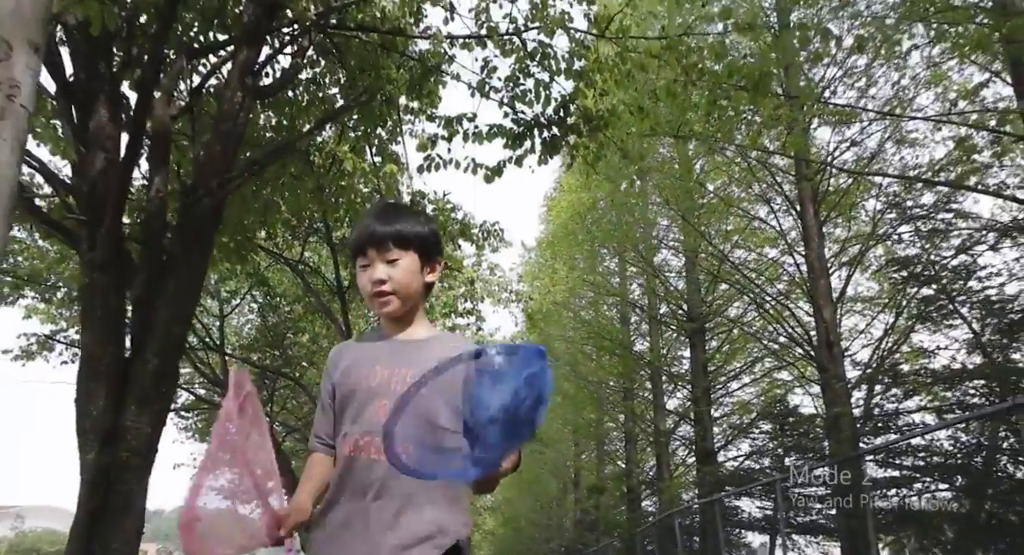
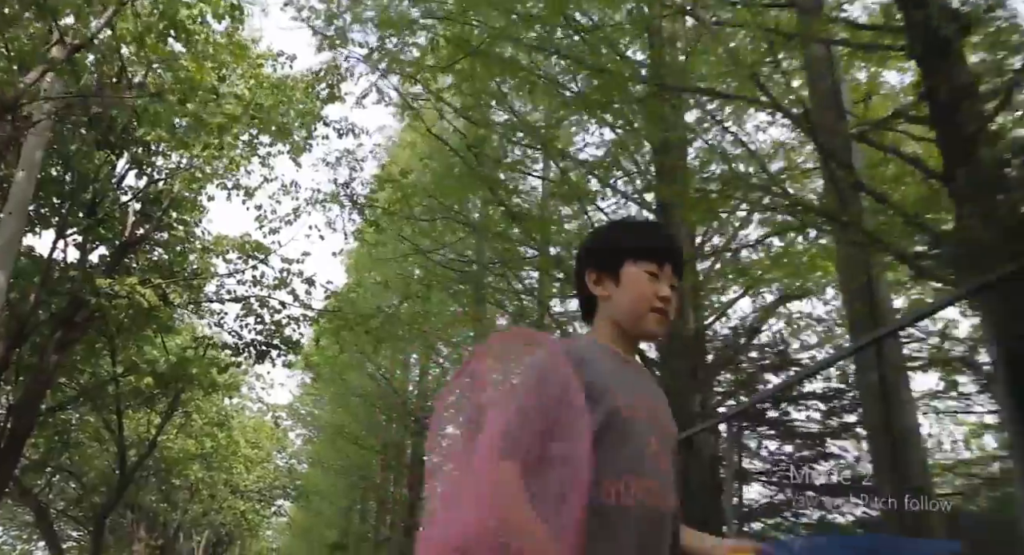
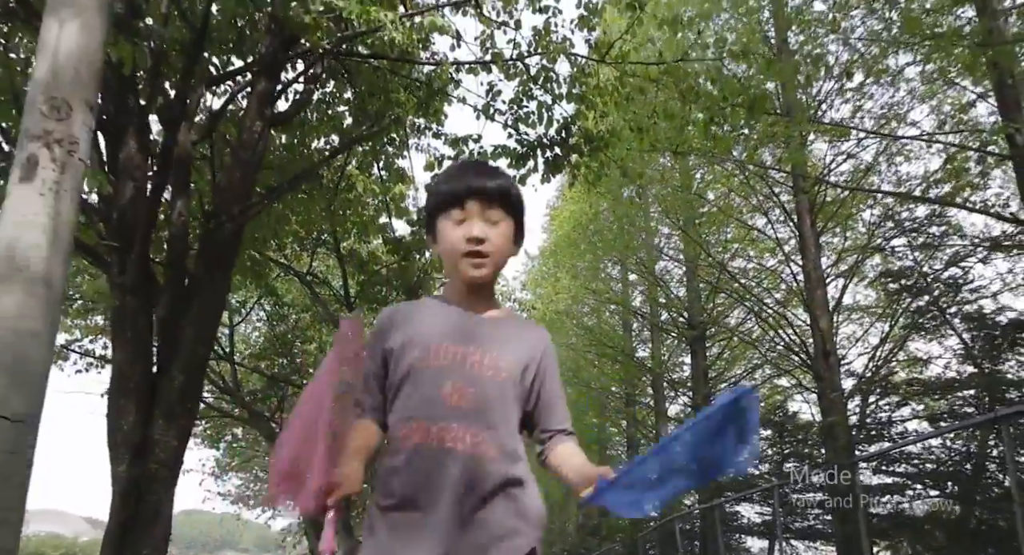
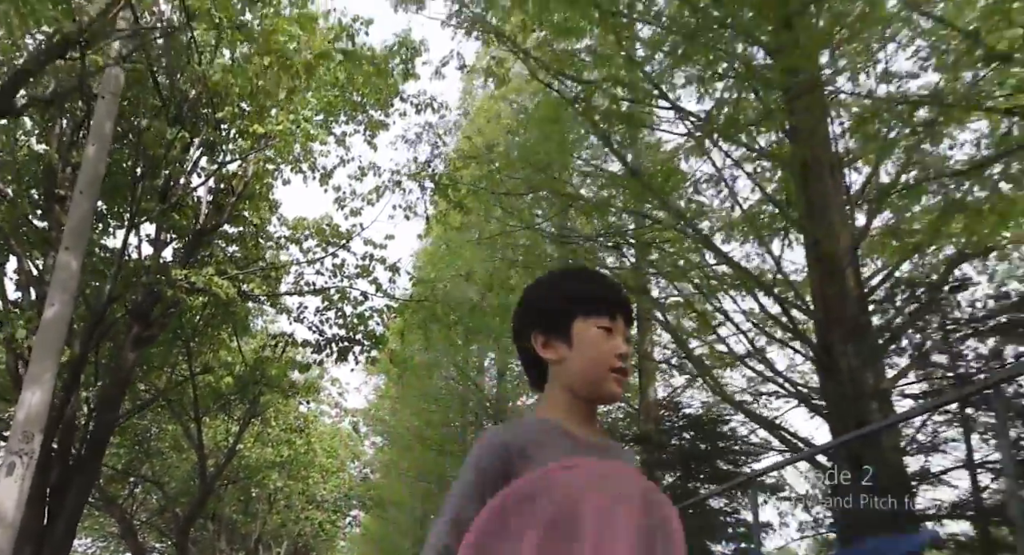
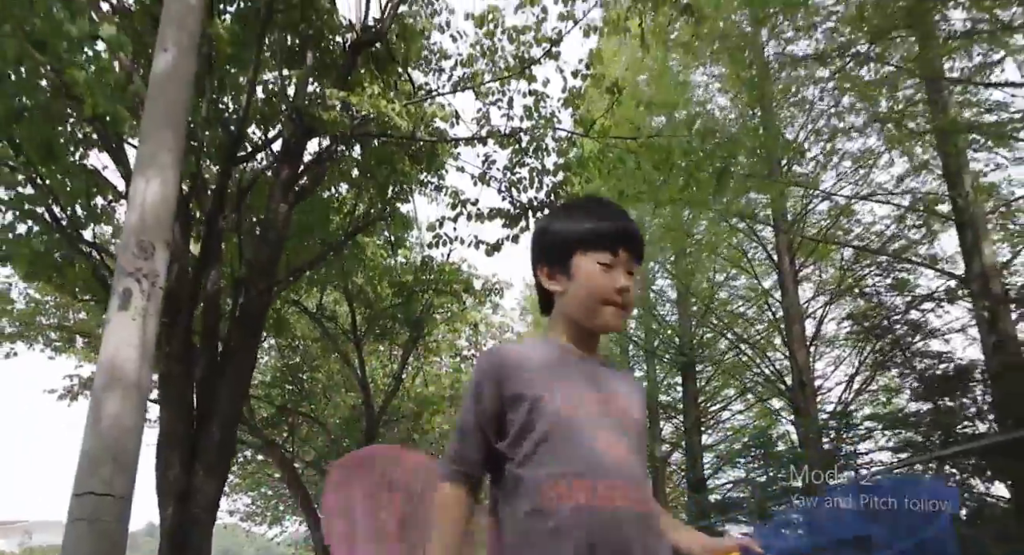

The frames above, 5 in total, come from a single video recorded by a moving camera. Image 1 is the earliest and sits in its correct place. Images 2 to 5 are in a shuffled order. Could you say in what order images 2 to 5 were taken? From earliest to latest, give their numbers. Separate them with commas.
3, 5, 4, 2
